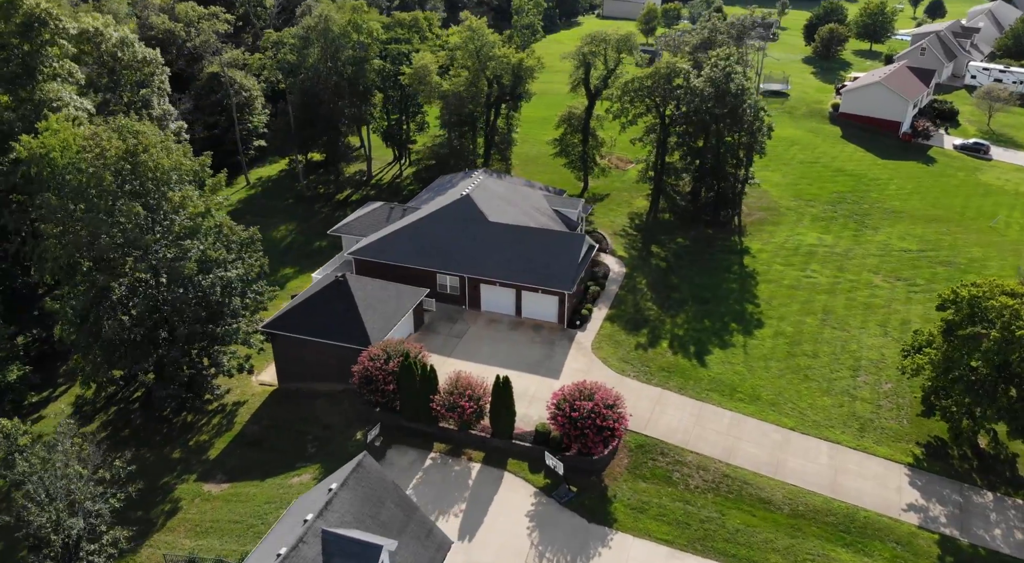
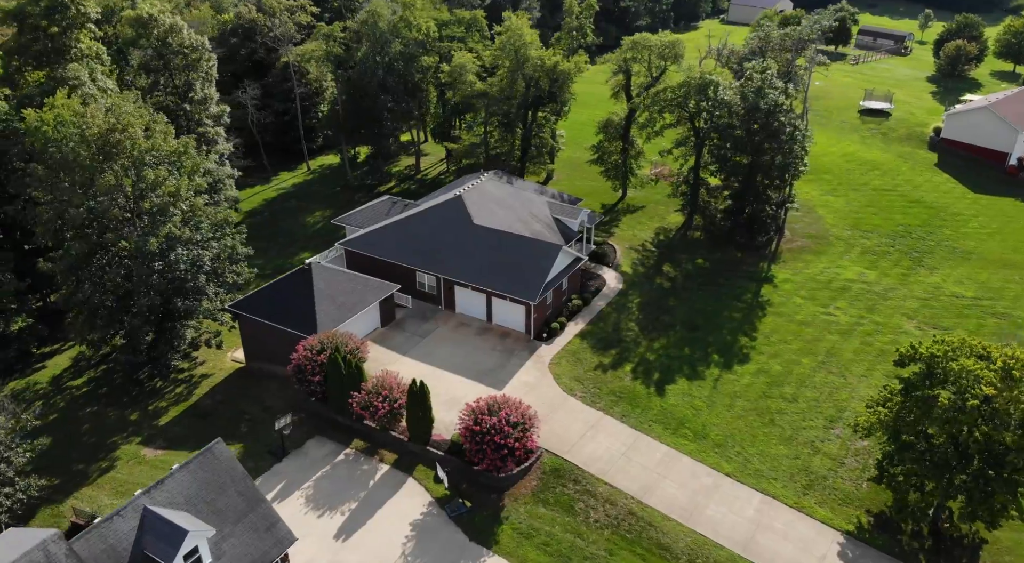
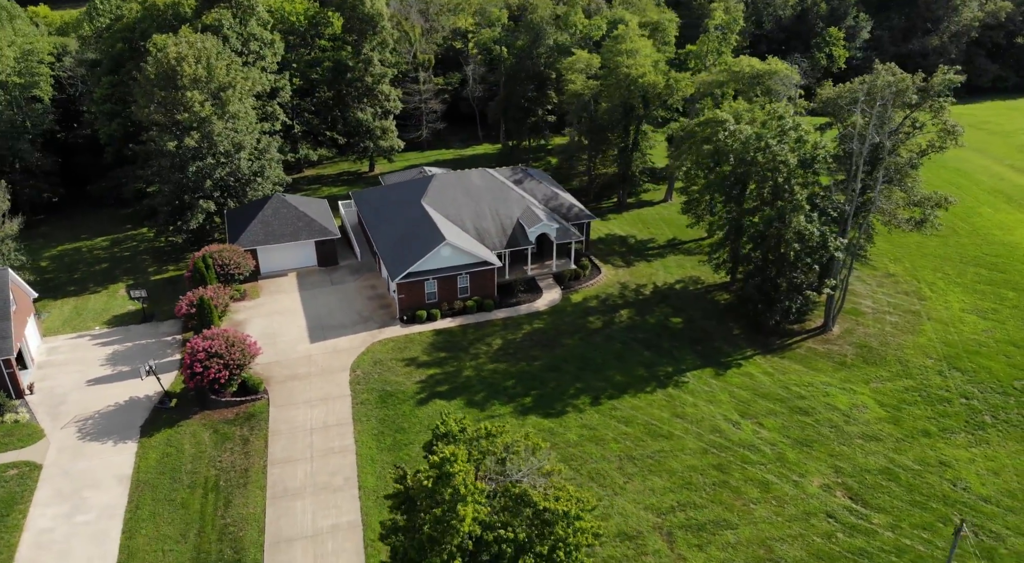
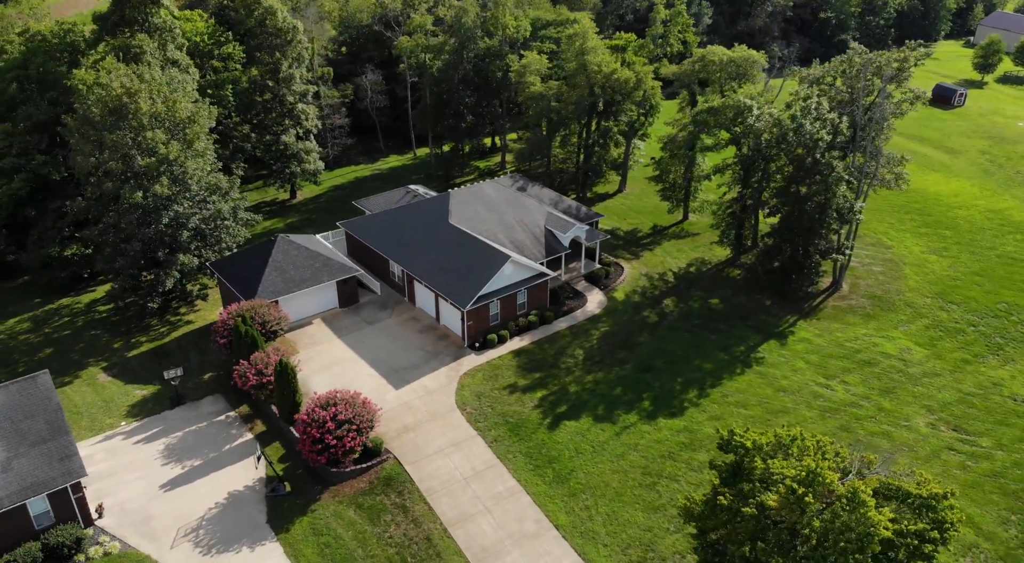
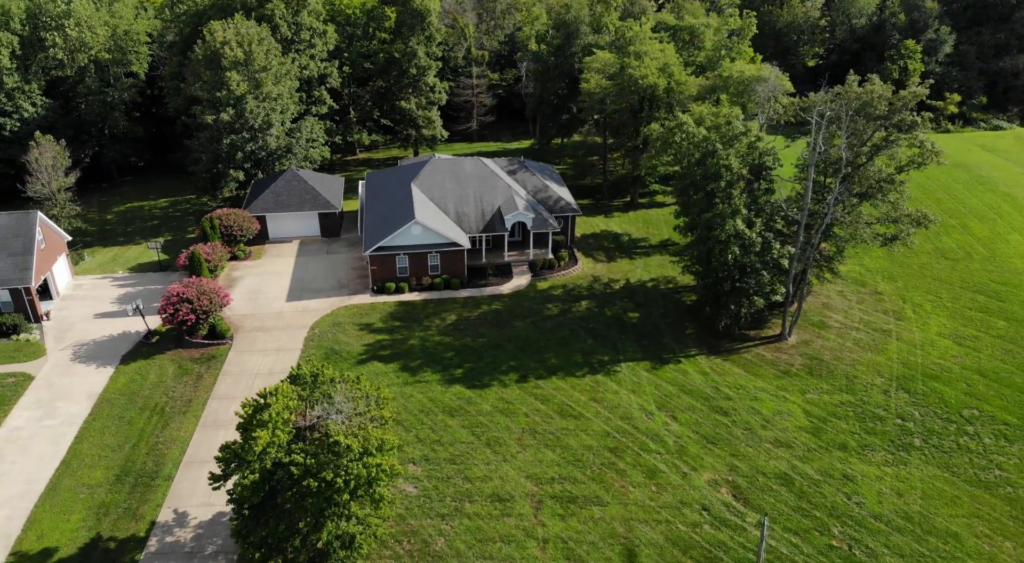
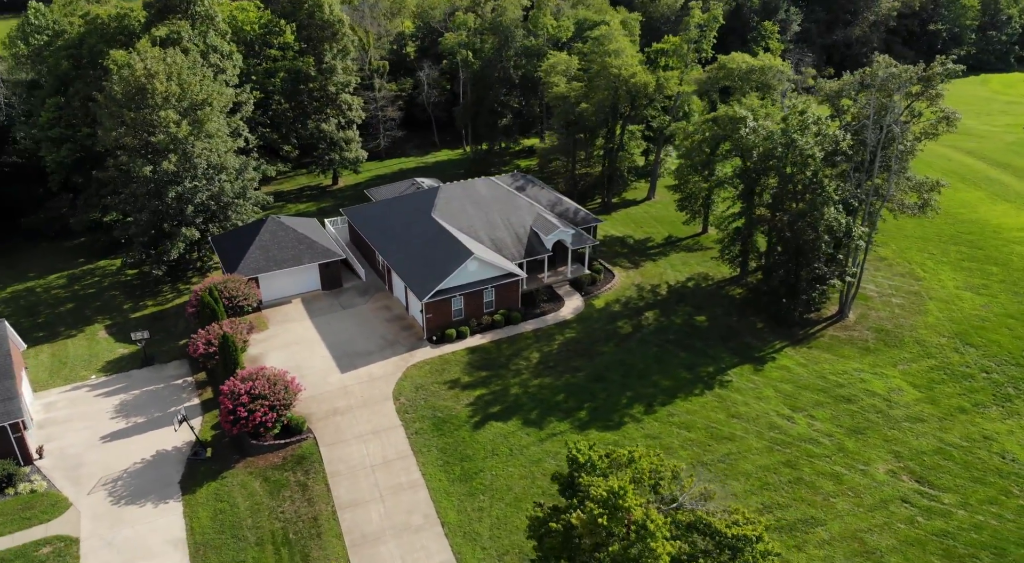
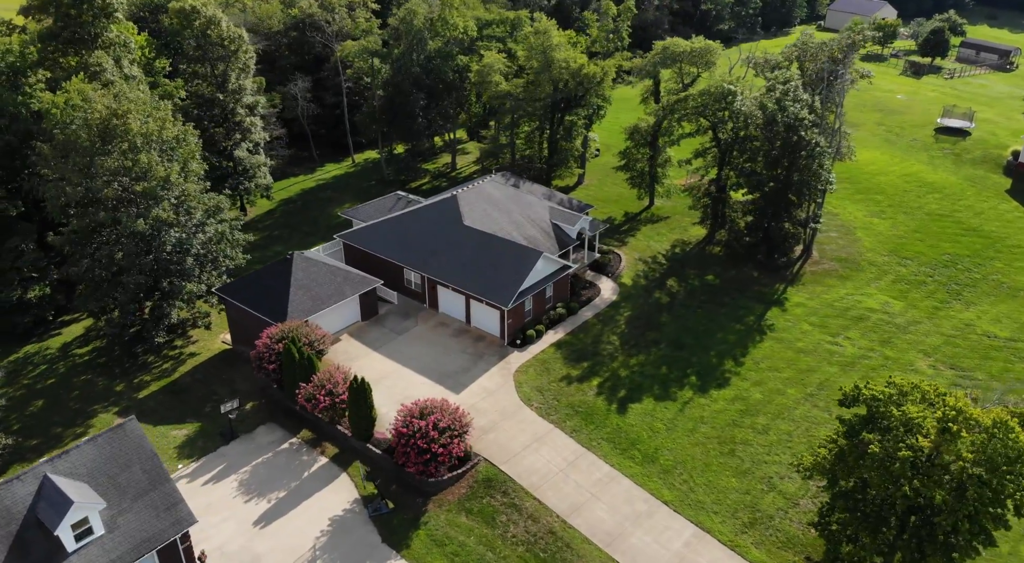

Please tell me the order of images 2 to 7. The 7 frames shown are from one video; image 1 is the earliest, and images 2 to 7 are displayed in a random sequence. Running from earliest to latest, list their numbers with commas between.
2, 7, 4, 6, 3, 5
